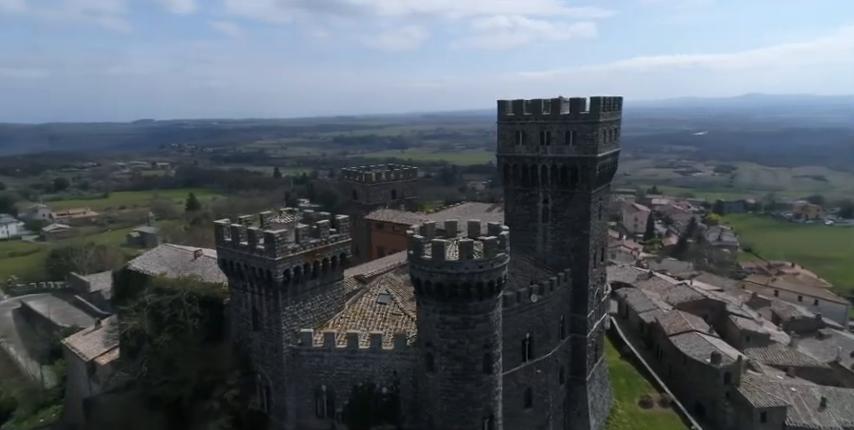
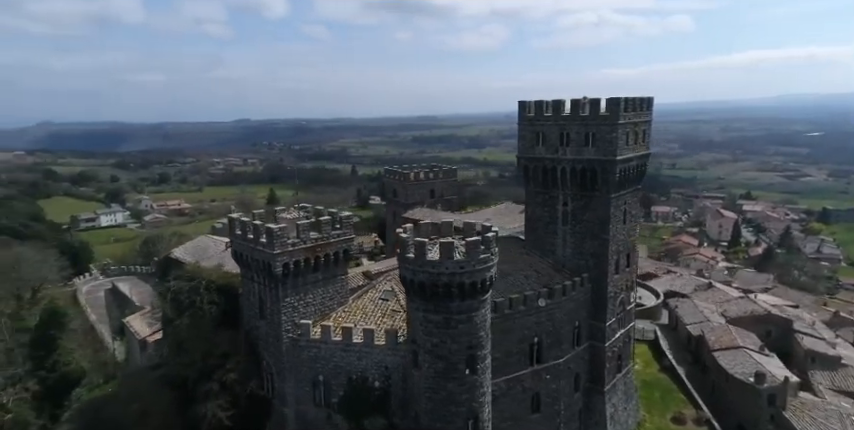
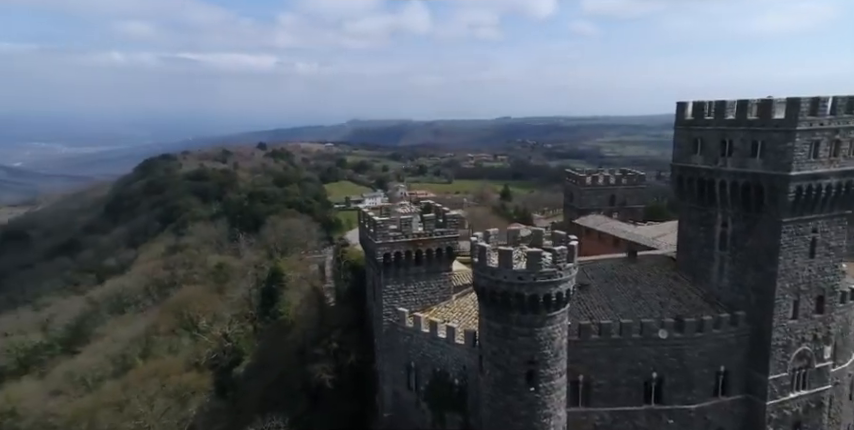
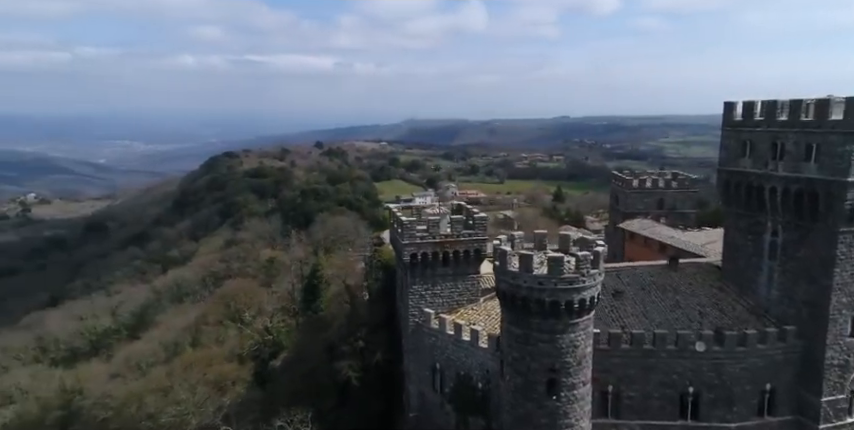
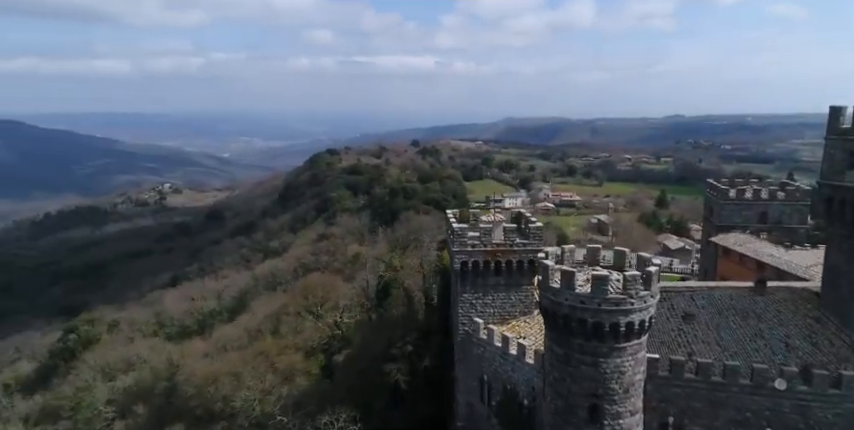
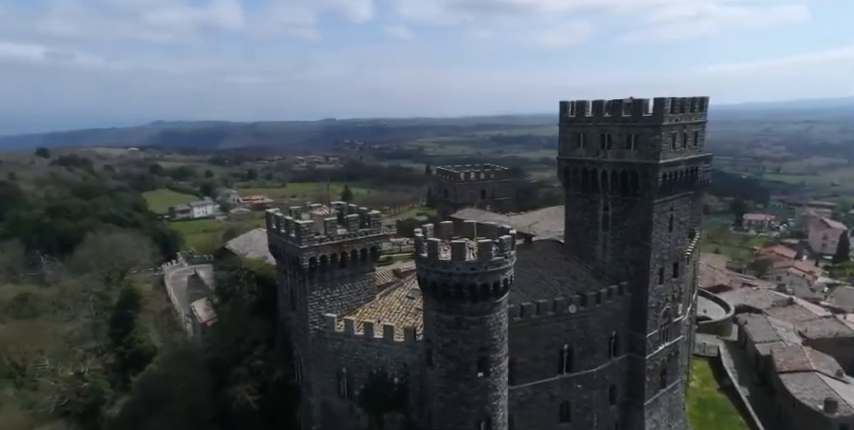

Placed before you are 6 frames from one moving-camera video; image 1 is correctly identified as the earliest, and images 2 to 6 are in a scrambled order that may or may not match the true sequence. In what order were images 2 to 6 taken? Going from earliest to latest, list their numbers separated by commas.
2, 6, 3, 4, 5
